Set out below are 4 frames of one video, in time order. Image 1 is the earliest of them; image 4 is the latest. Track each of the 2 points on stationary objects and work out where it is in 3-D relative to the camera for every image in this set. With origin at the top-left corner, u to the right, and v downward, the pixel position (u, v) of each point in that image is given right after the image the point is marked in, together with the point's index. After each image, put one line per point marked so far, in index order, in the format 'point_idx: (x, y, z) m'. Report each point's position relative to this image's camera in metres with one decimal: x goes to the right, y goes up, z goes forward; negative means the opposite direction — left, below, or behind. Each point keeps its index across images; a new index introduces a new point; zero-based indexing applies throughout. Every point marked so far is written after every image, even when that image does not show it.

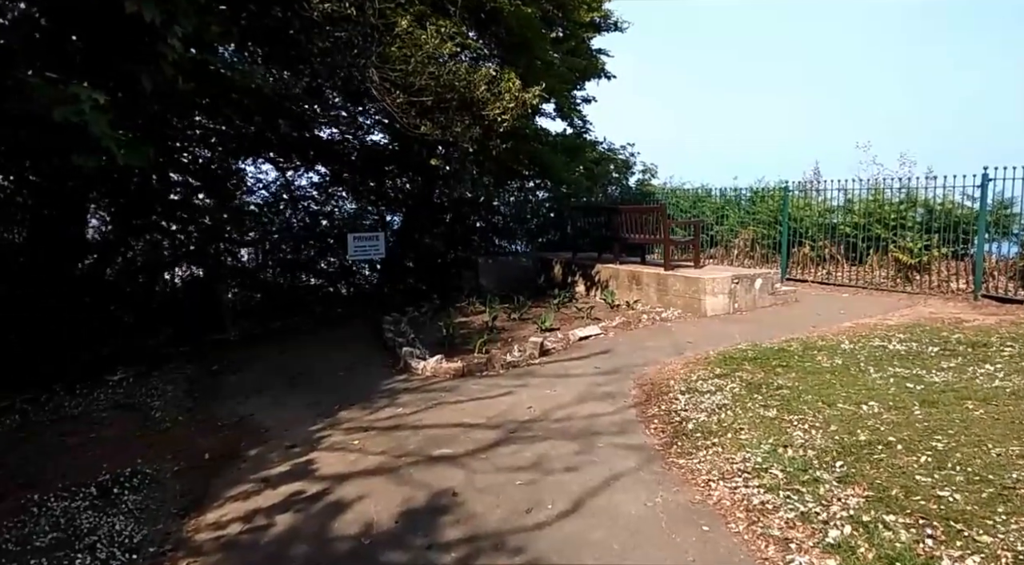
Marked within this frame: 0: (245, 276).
0: (-4.9, +0.1, +11.9) m
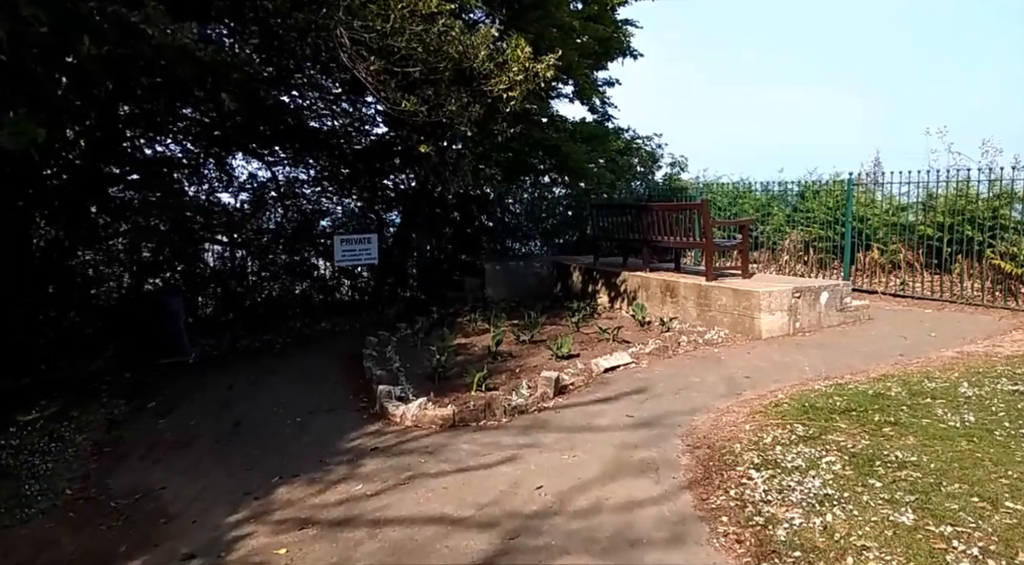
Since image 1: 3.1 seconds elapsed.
0: (-4.8, 0.0, +10.4) m
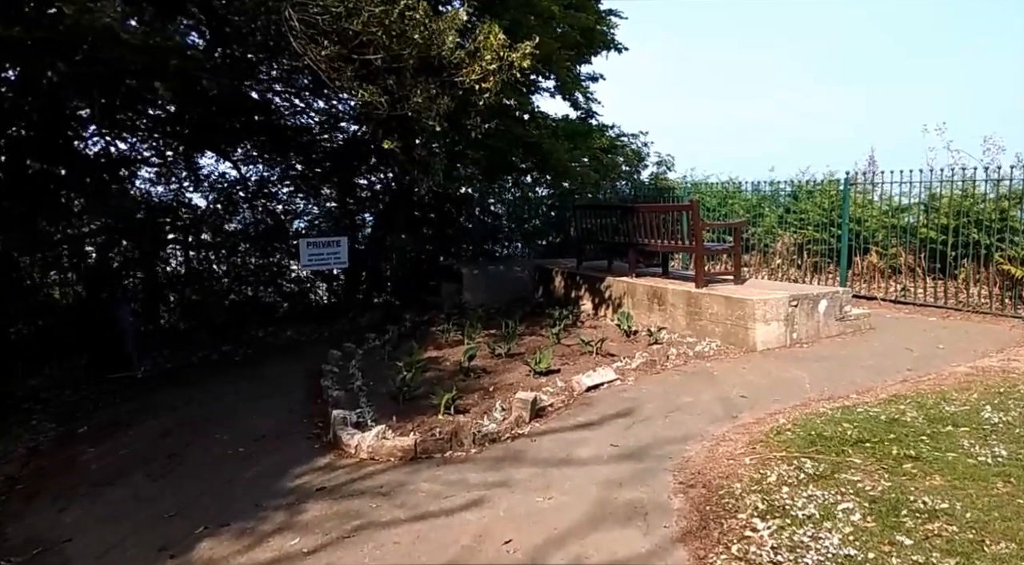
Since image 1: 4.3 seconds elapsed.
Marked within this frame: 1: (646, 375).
0: (-5.1, -0.1, +9.7) m
1: (+1.3, -0.9, +6.2) m
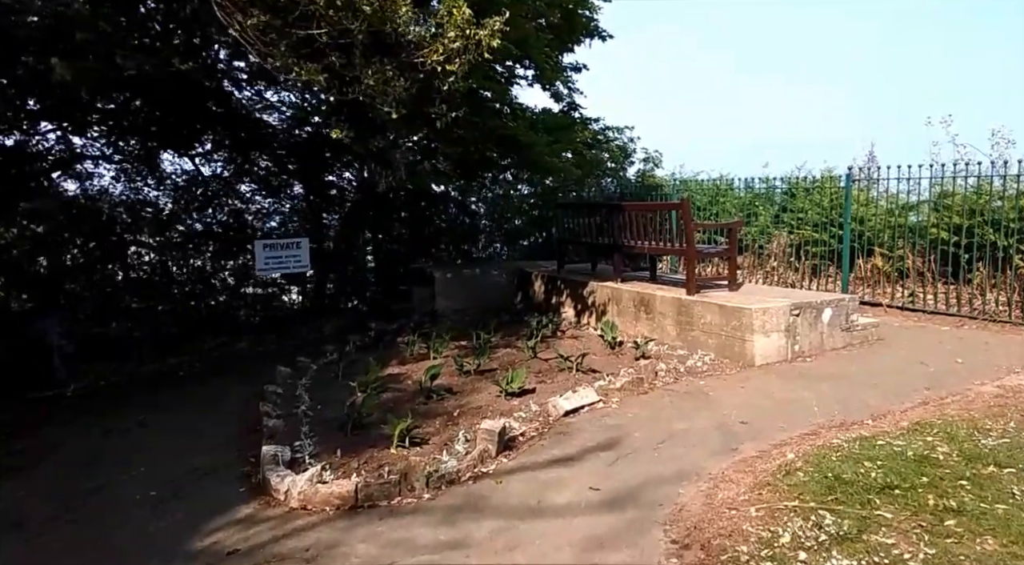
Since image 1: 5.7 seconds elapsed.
0: (-5.4, -0.2, +8.9) m
1: (+1.0, -1.0, +5.5) m
